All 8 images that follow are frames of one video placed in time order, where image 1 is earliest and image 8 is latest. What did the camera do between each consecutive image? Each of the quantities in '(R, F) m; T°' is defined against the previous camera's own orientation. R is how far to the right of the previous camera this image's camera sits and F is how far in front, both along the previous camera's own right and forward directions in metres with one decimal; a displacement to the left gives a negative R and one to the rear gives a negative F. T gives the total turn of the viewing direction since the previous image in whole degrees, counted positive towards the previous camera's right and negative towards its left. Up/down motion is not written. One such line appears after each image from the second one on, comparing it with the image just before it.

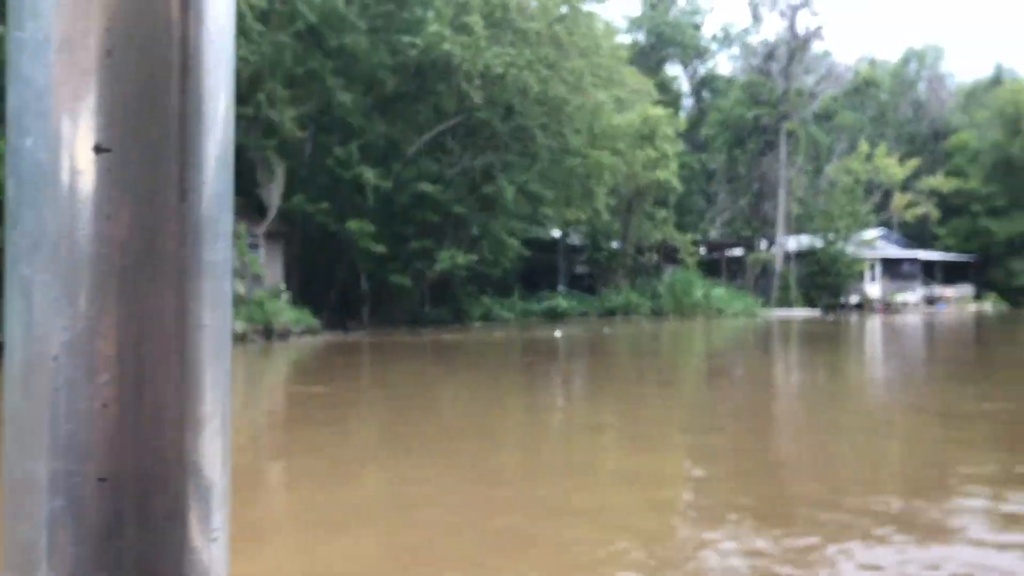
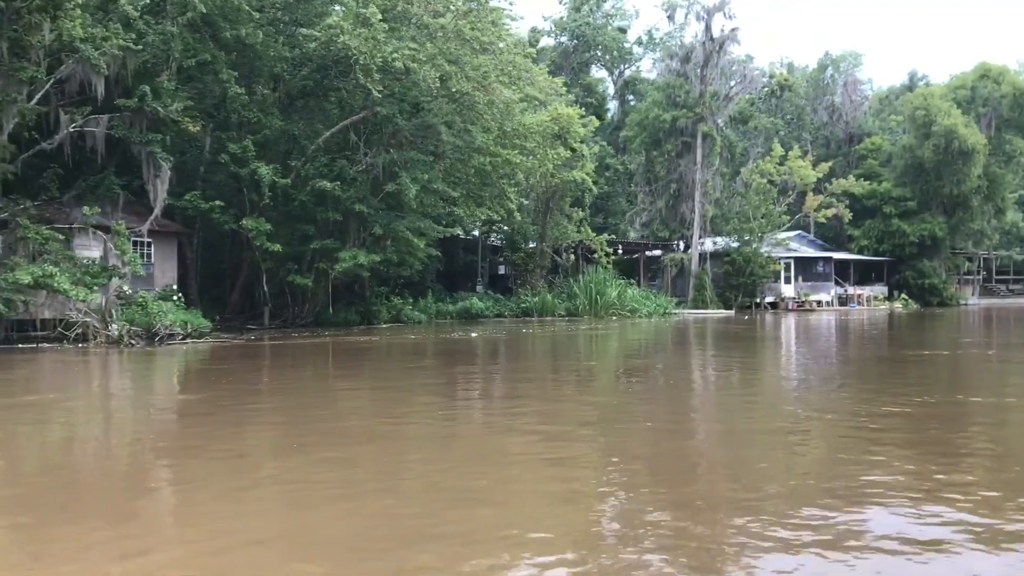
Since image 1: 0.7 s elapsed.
(+0.6, +0.4) m; +4°
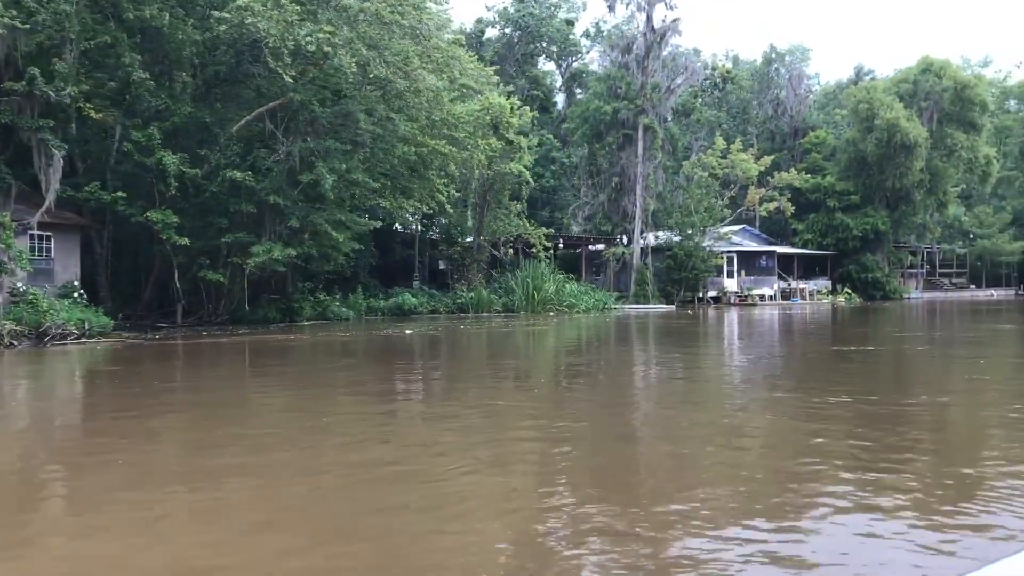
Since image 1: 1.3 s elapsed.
(+0.7, +0.8) m; +2°
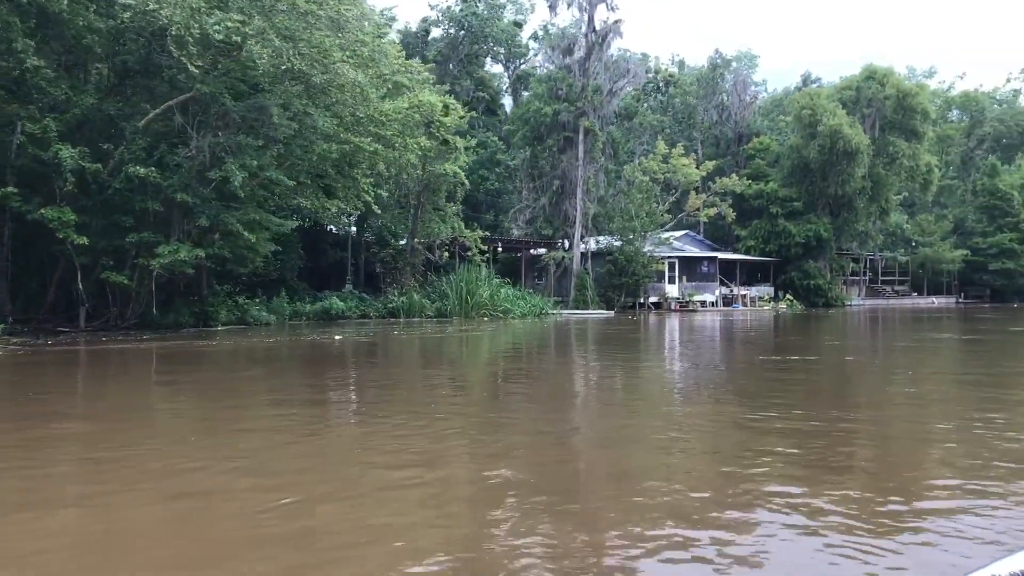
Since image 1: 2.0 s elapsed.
(+0.6, +0.8) m; +3°
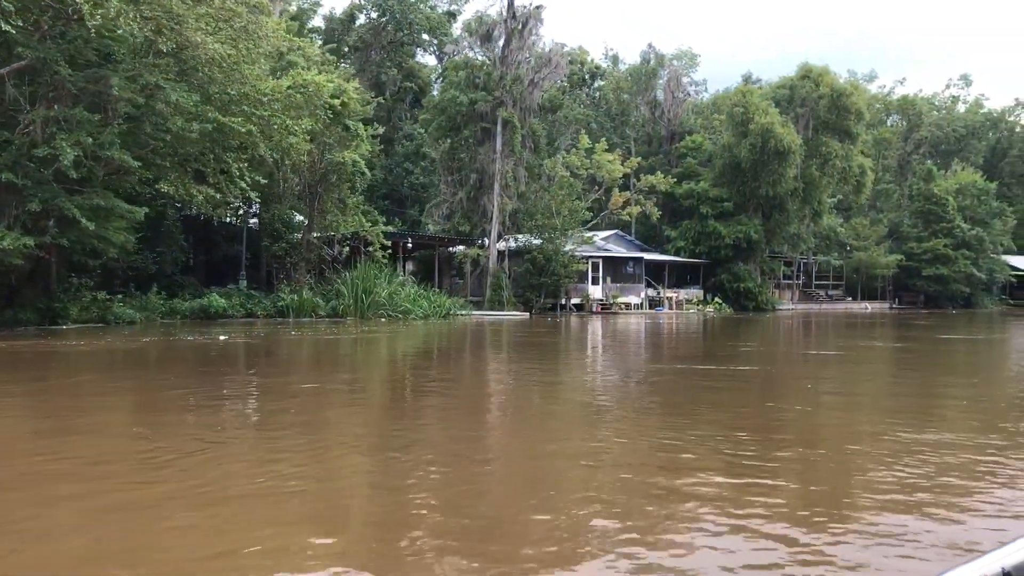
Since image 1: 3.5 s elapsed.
(+1.3, +1.8) m; +3°
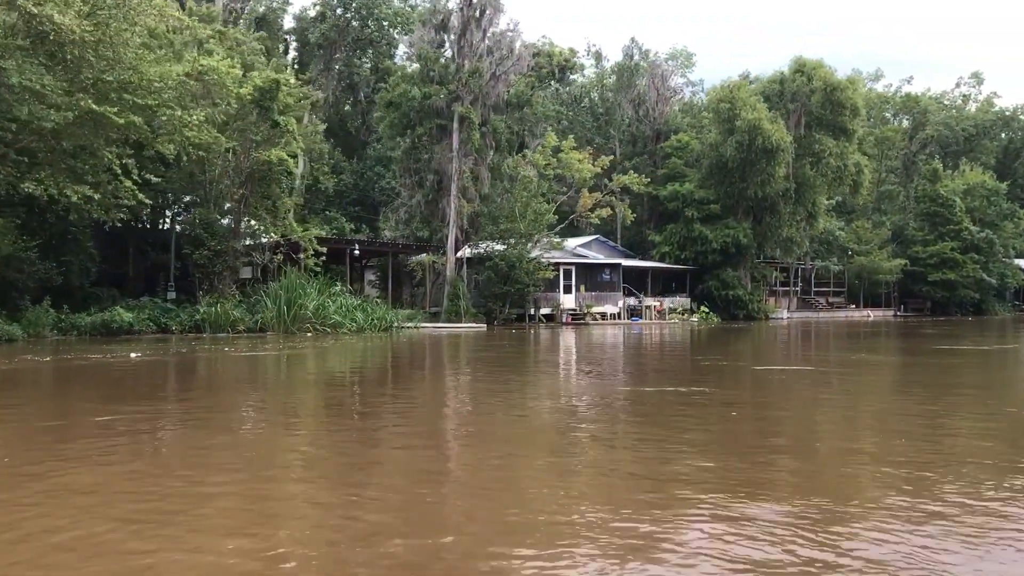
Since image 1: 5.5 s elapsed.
(+1.7, +2.5) m; -1°
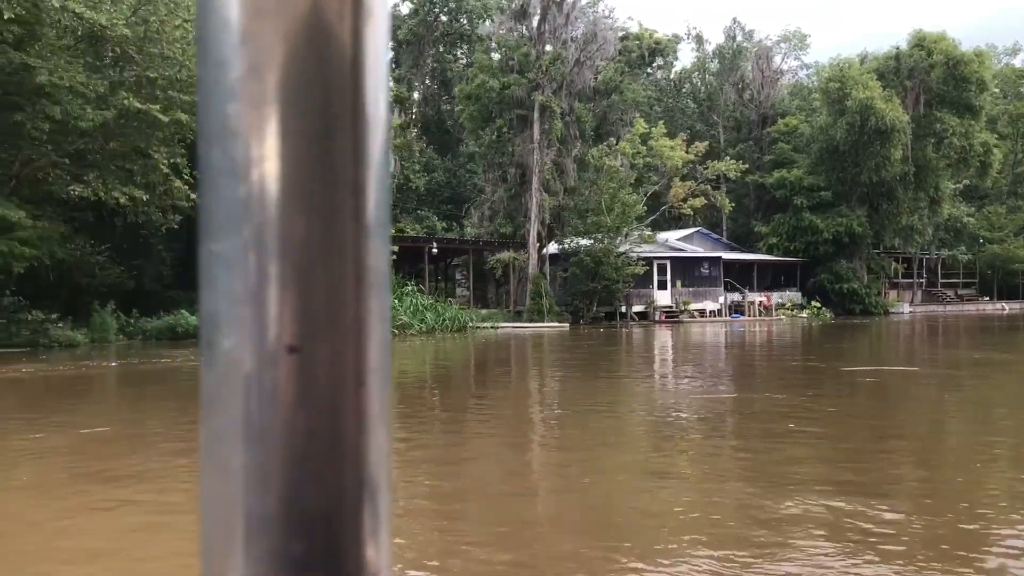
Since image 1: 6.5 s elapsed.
(+1.0, +1.4) m; -7°
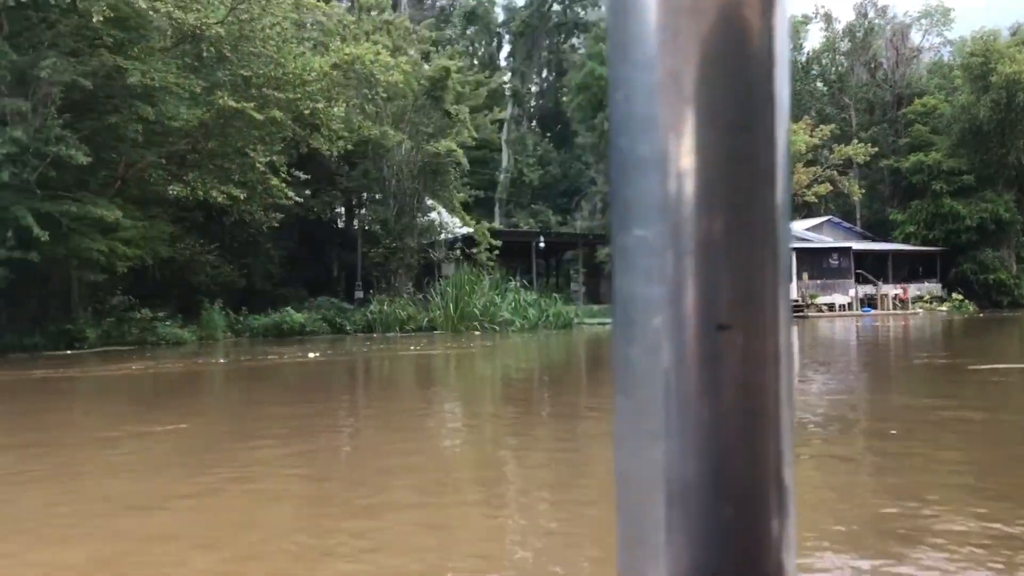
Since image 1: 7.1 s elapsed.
(+0.6, +0.7) m; -8°
